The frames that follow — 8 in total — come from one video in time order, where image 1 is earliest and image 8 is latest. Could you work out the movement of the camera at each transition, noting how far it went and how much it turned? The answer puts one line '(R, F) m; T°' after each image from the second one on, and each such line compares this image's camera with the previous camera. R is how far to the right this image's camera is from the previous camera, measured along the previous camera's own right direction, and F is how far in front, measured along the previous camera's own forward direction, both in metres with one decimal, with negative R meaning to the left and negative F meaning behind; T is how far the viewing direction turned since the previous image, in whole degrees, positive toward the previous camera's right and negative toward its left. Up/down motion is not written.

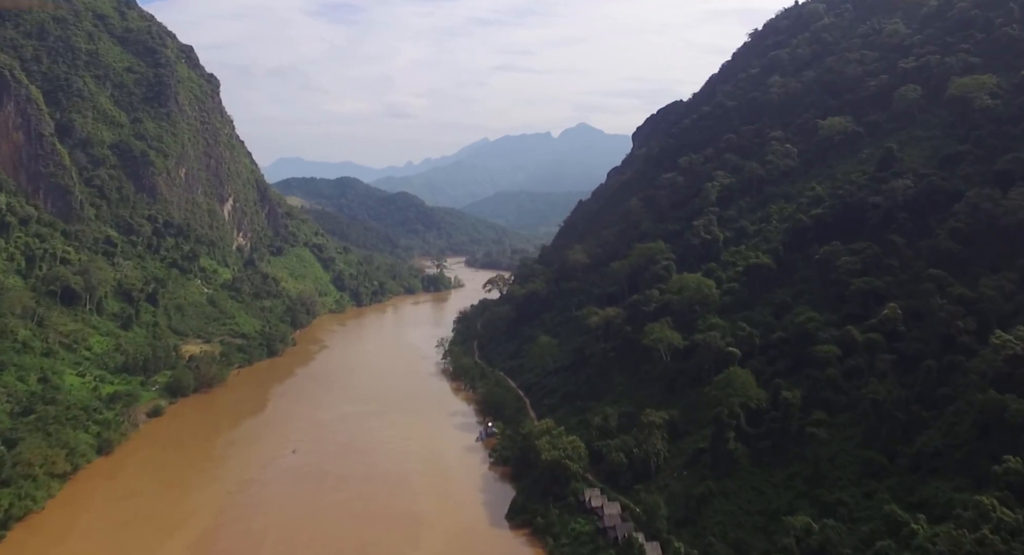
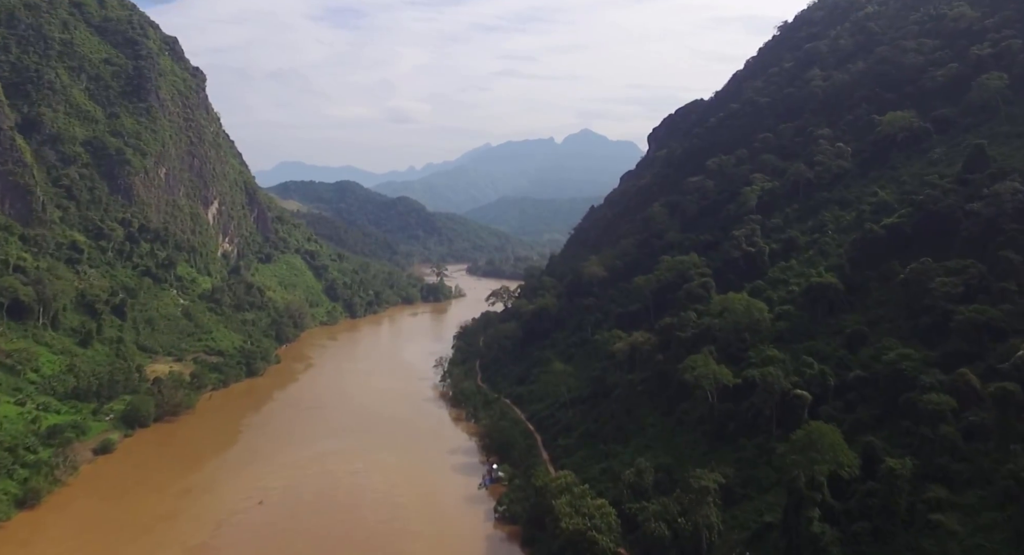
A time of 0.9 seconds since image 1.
(-0.4, +6.0) m; 0°
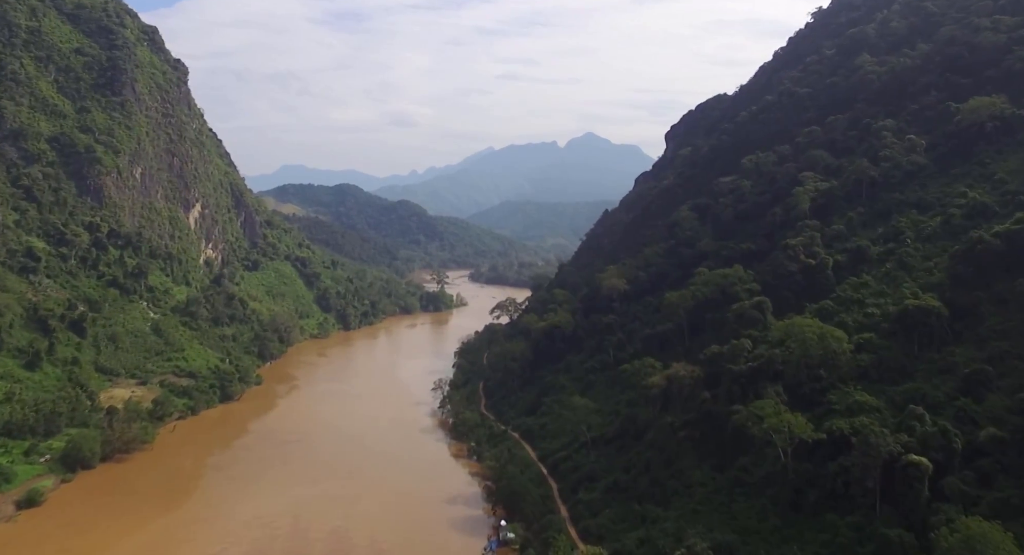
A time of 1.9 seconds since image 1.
(-0.4, +6.1) m; 0°
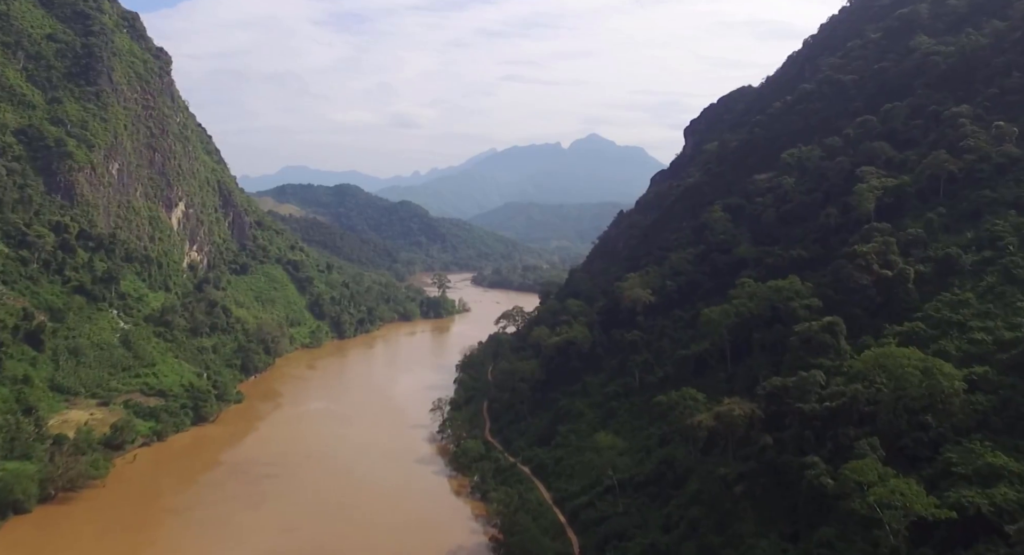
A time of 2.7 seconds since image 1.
(-0.3, +5.2) m; 0°
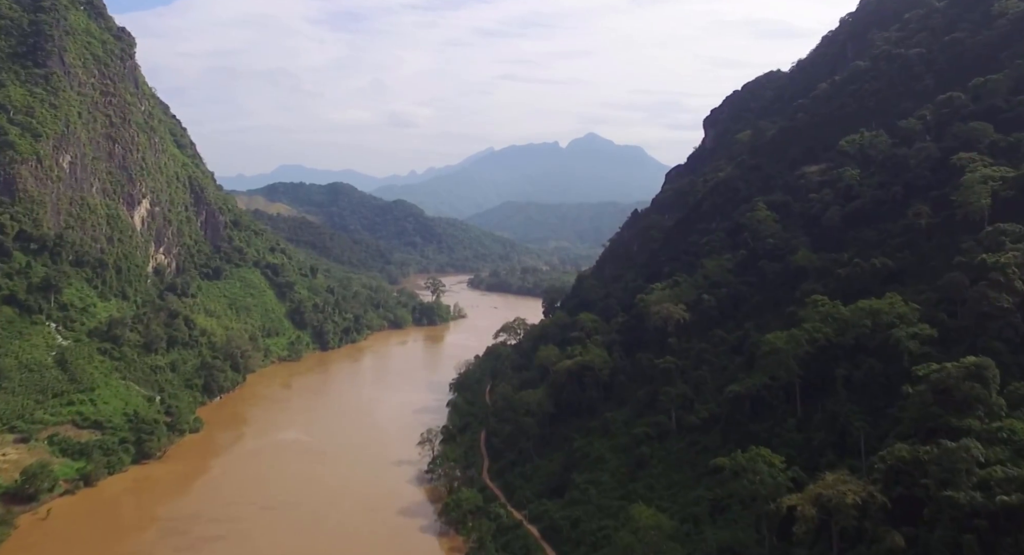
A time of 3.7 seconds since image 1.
(-0.3, +6.8) m; 0°
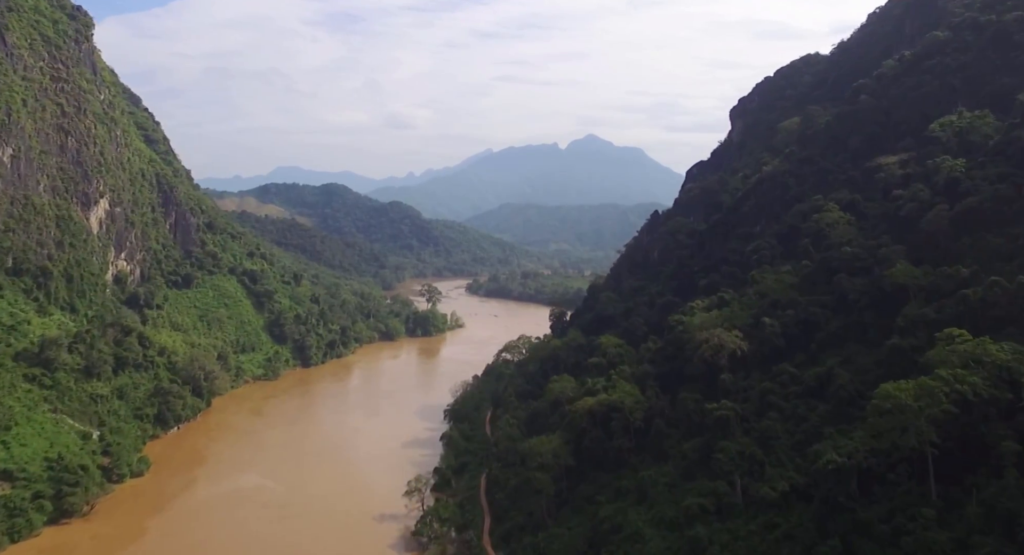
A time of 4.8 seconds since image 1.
(-0.3, +6.8) m; 0°
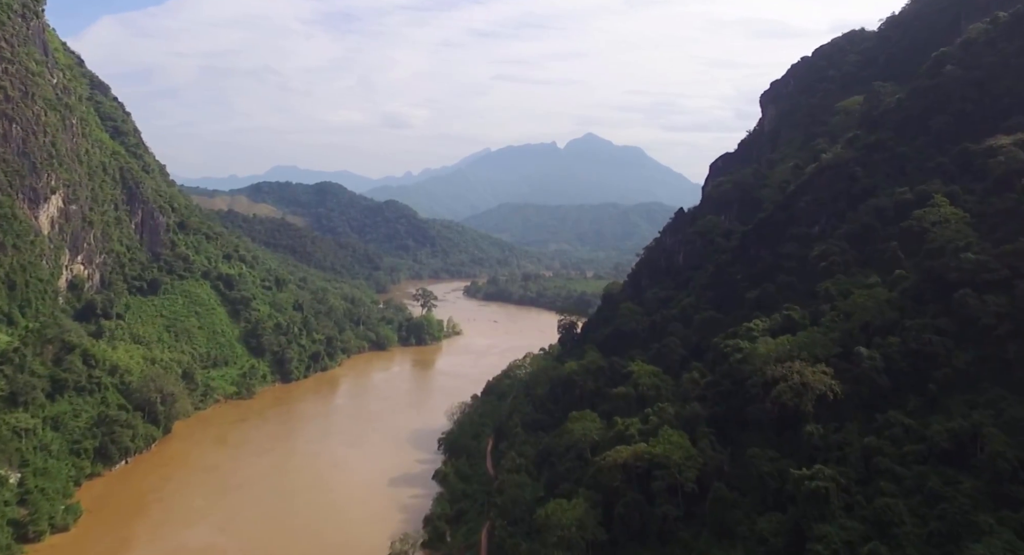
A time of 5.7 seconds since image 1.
(-0.3, +6.2) m; 0°
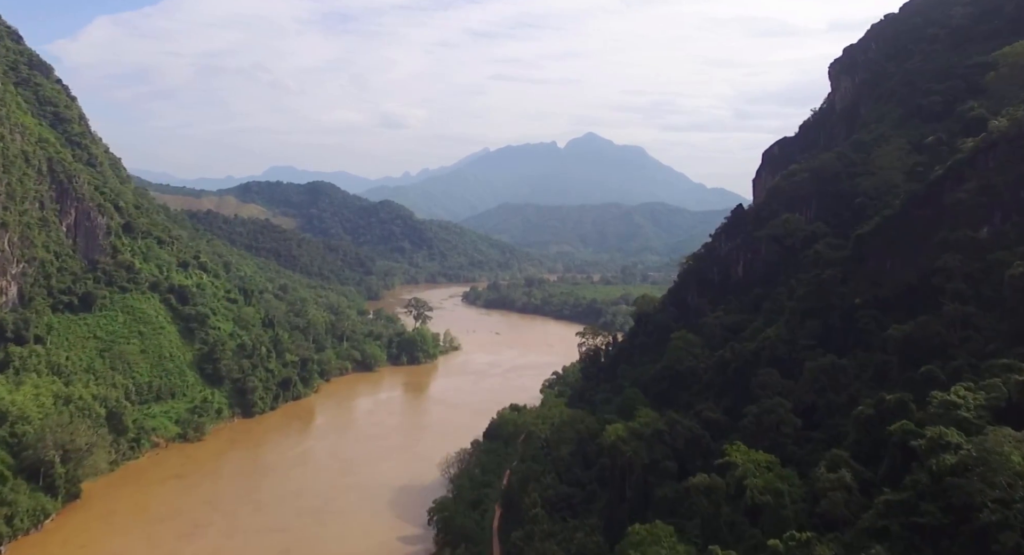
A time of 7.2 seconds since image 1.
(-0.5, +9.8) m; 0°
